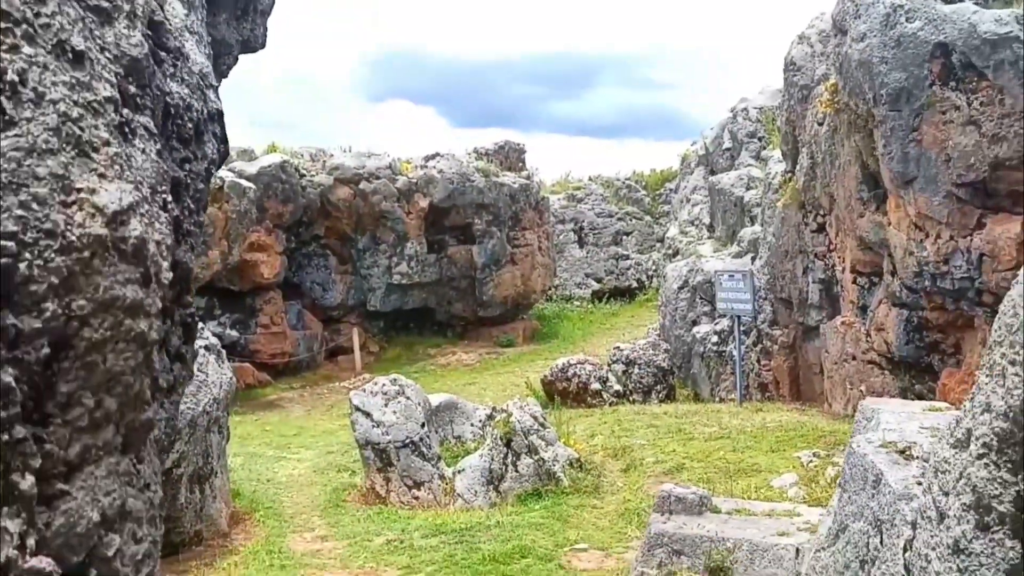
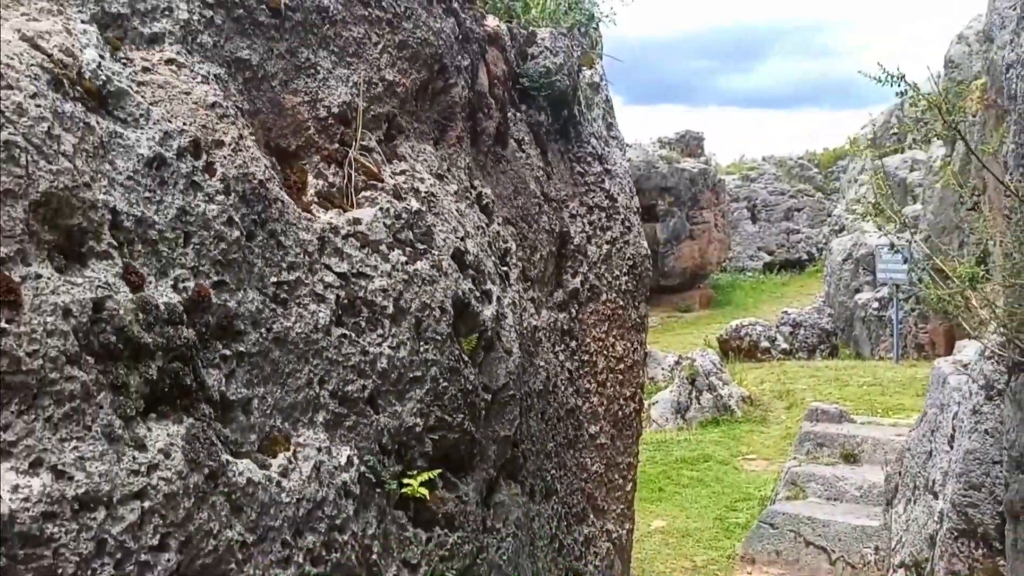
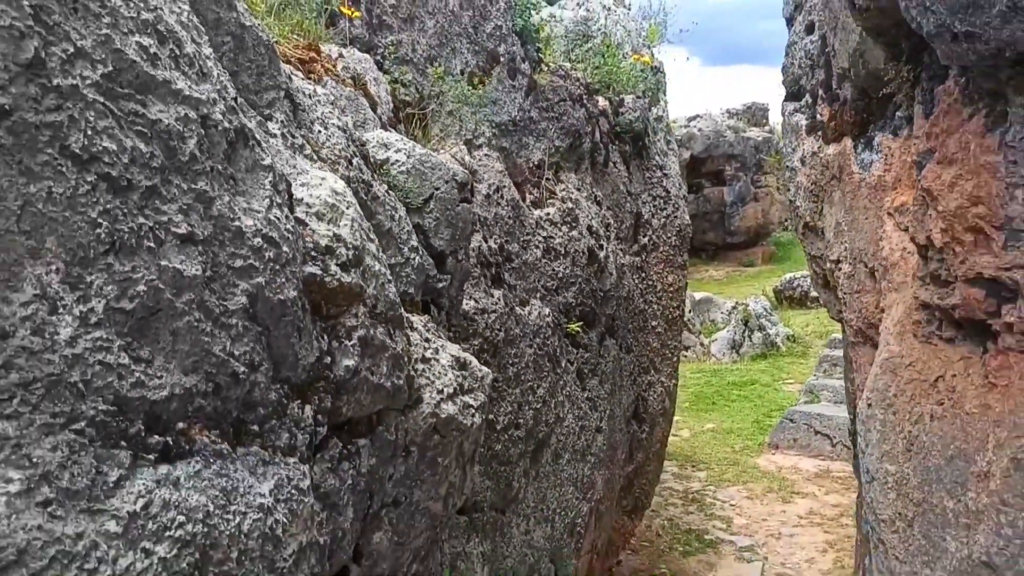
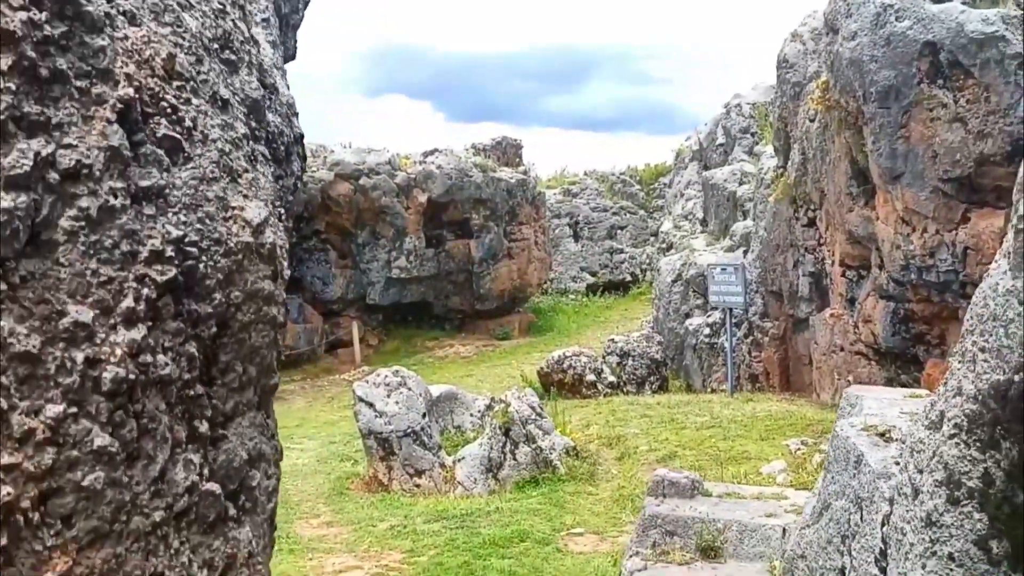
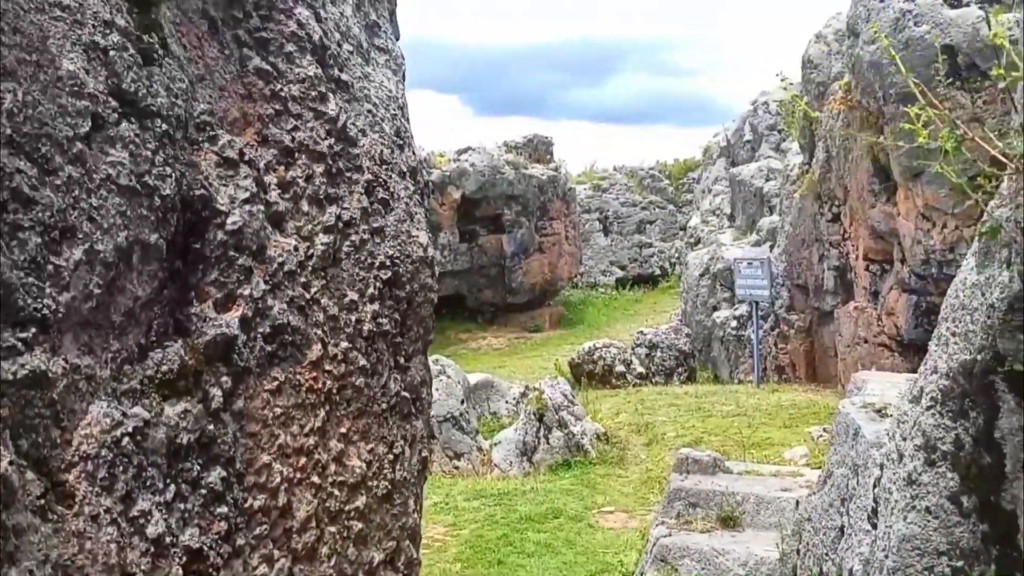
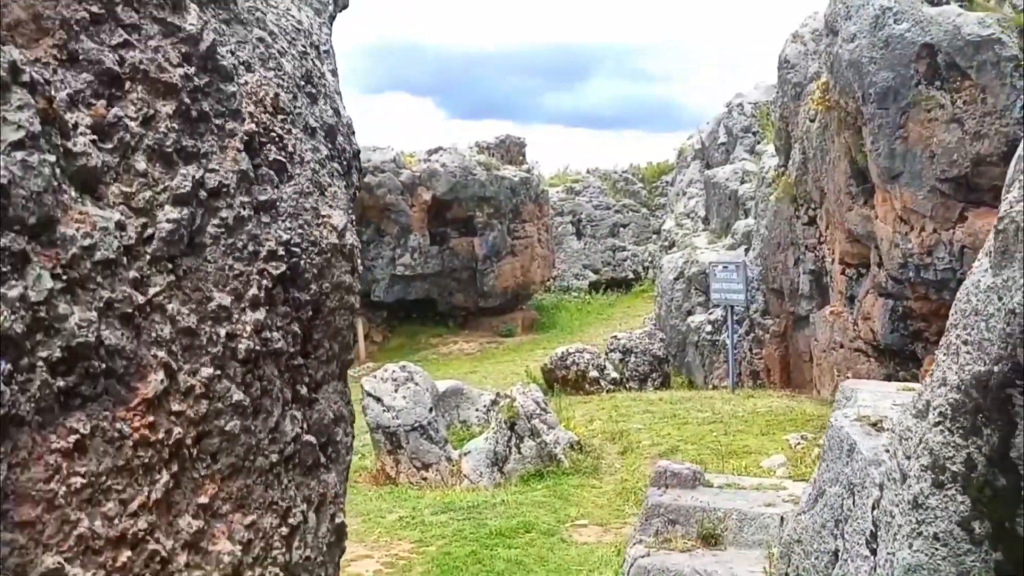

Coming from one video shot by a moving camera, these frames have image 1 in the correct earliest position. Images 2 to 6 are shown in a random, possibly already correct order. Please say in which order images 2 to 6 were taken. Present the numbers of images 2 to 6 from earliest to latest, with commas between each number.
4, 6, 5, 2, 3
